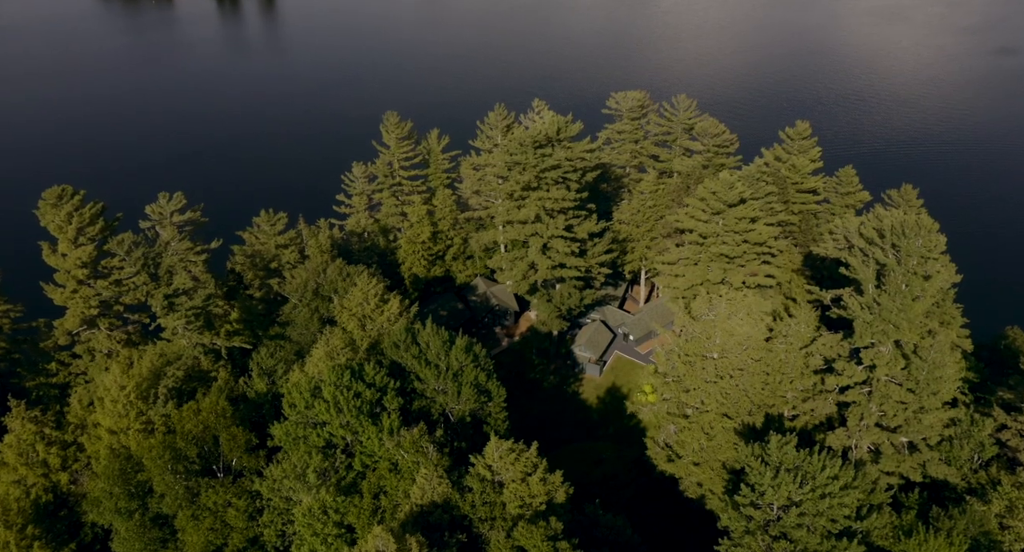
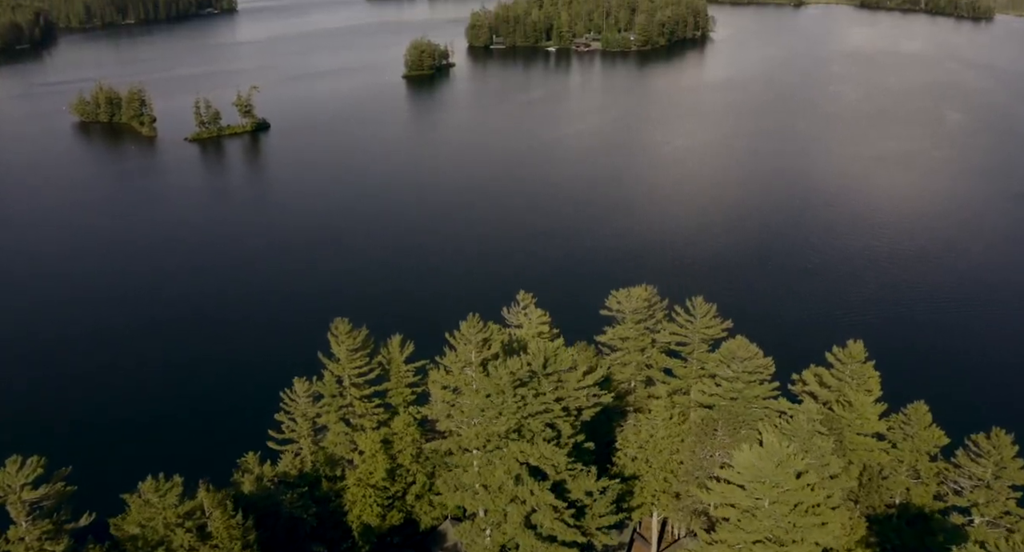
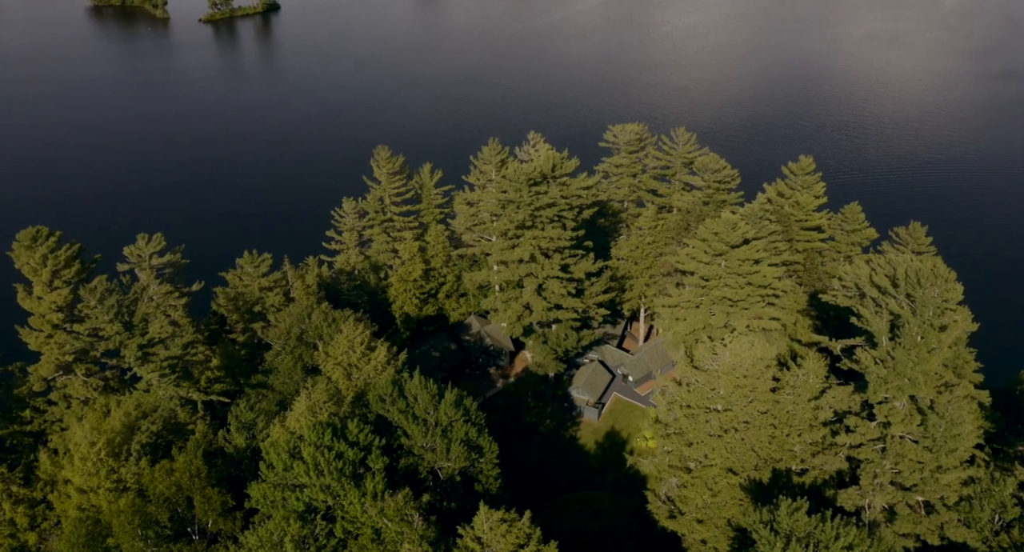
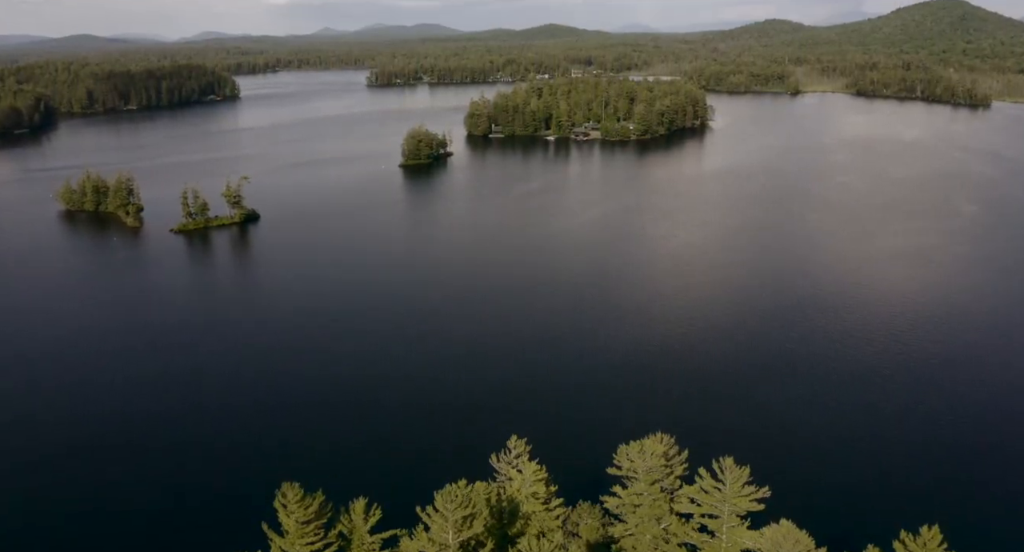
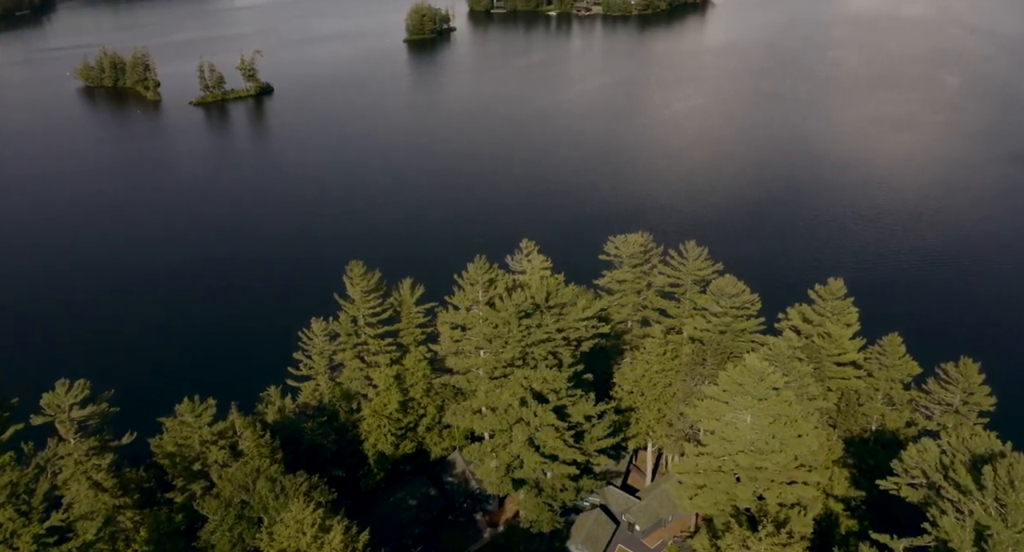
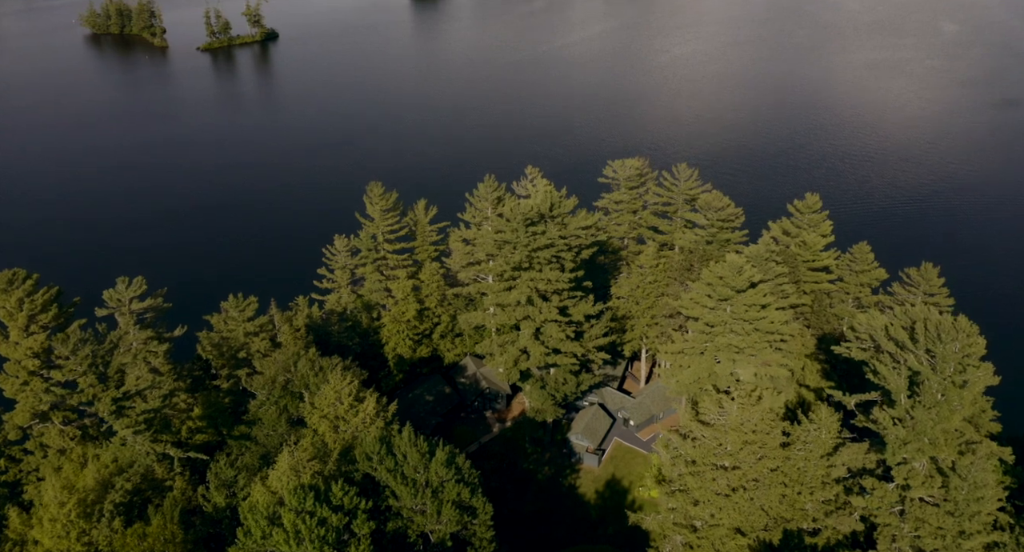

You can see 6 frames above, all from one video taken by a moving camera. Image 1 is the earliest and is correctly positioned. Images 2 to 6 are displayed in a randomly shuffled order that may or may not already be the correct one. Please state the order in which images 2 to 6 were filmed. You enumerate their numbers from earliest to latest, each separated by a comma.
3, 6, 5, 2, 4
